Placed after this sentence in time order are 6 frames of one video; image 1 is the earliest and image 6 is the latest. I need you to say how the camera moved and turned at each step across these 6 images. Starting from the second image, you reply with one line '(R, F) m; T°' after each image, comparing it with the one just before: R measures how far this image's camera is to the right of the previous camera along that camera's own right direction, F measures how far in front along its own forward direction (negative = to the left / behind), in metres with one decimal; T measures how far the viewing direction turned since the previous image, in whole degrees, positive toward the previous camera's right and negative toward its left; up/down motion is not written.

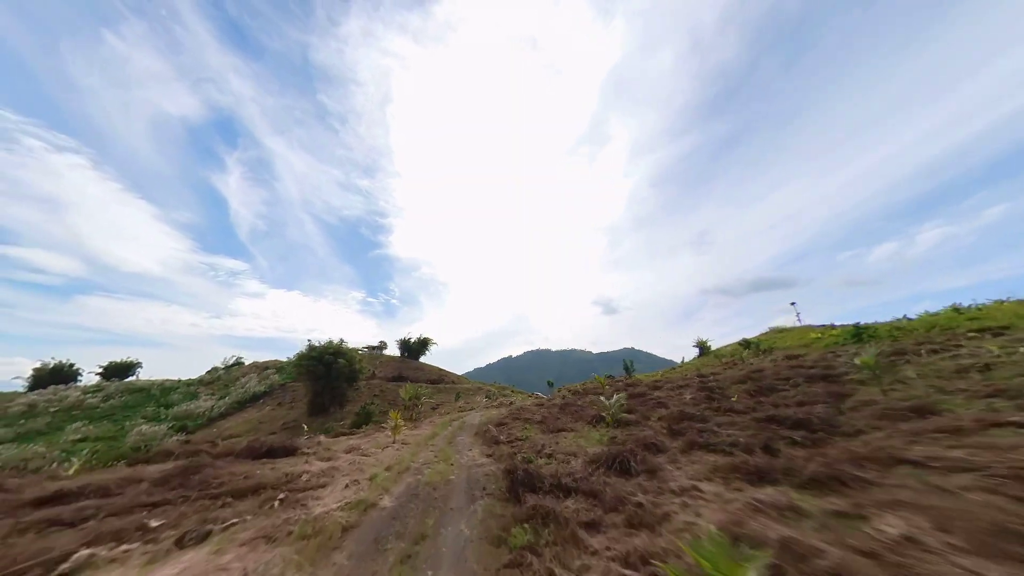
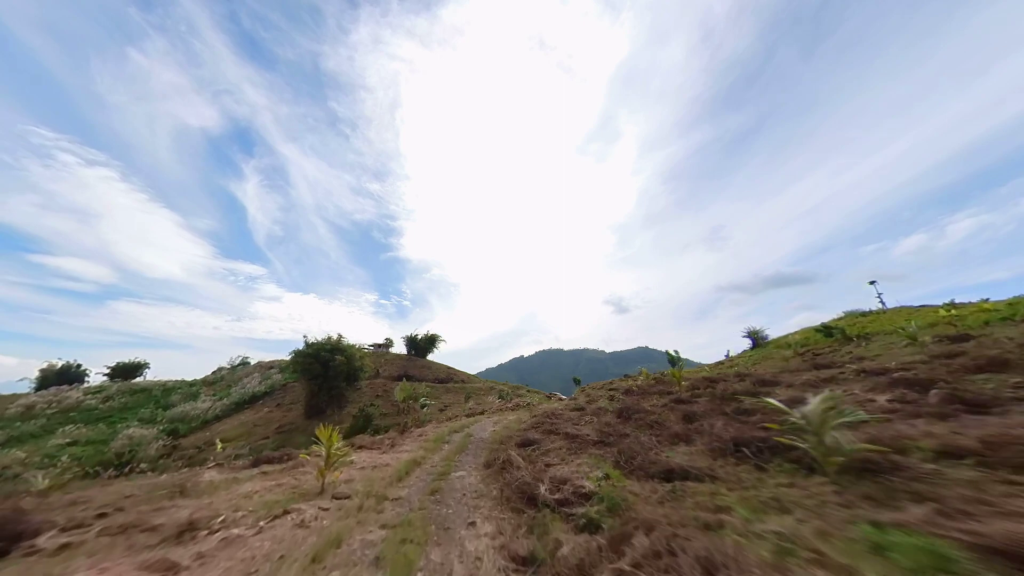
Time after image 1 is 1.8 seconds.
(-0.6, +5.3) m; -2°
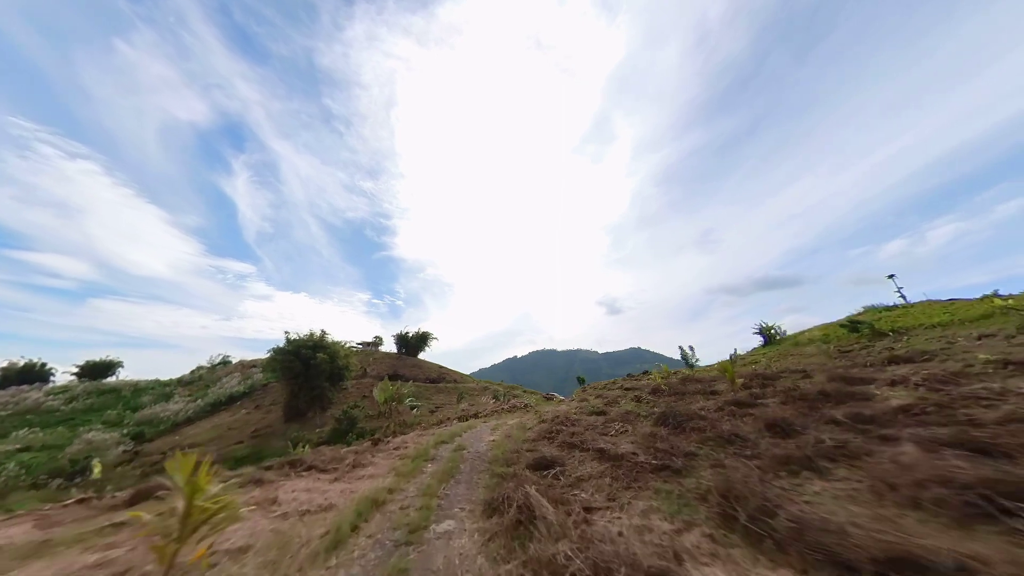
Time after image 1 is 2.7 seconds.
(-0.4, +2.5) m; +1°
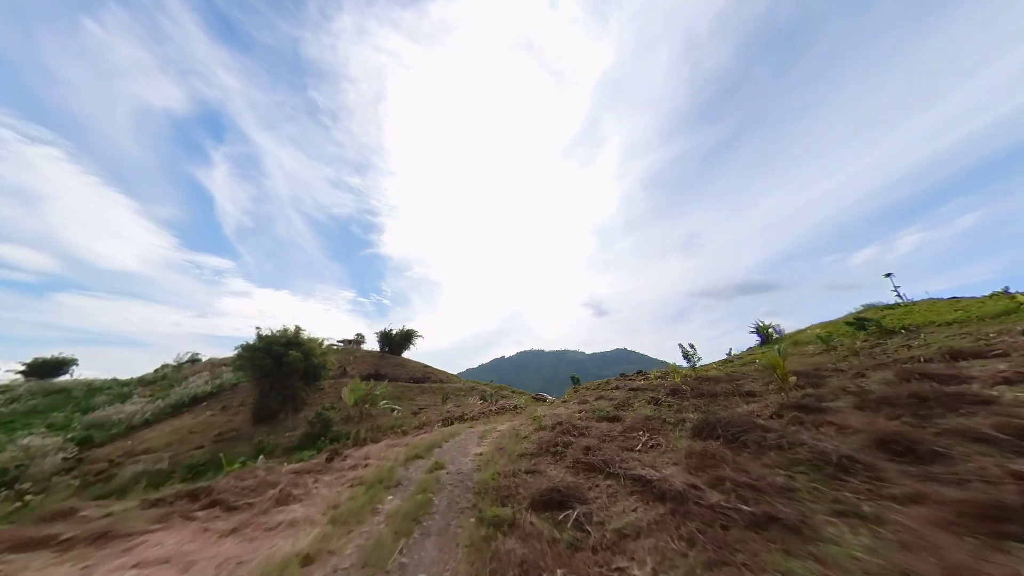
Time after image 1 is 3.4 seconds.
(-0.2, +1.9) m; +2°
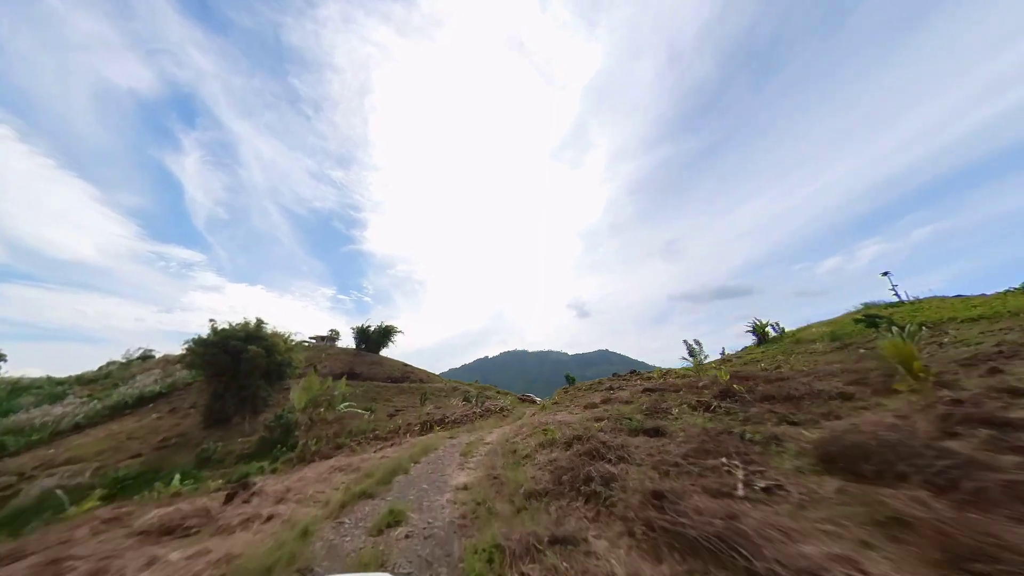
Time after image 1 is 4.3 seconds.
(-0.3, +2.5) m; +3°
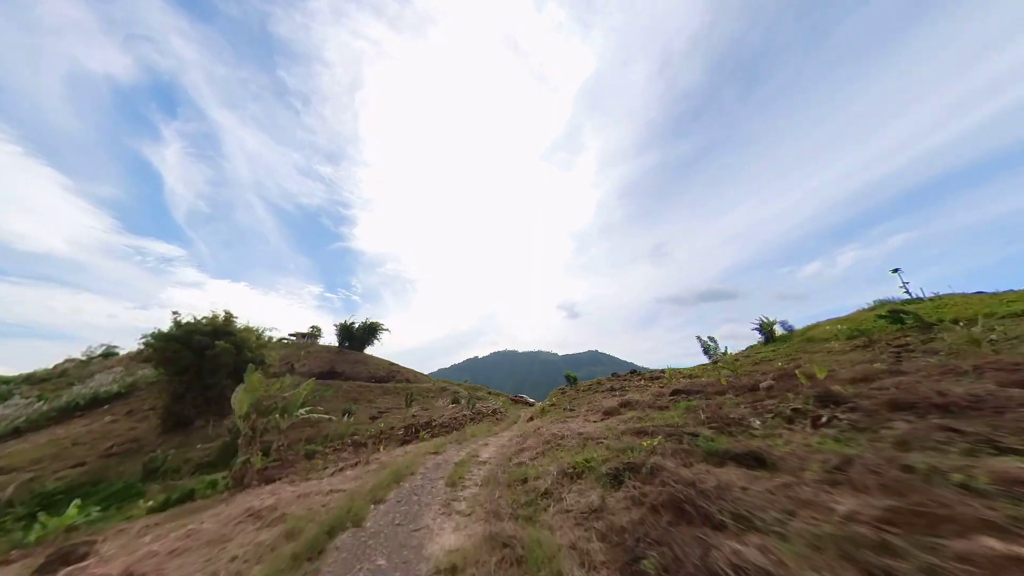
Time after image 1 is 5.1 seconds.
(-0.4, +2.2) m; +2°
